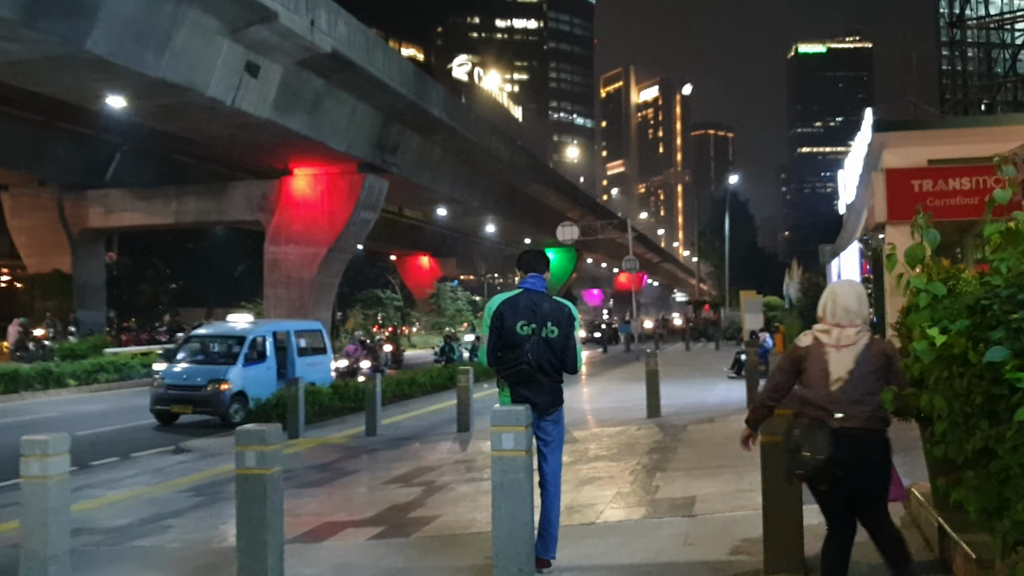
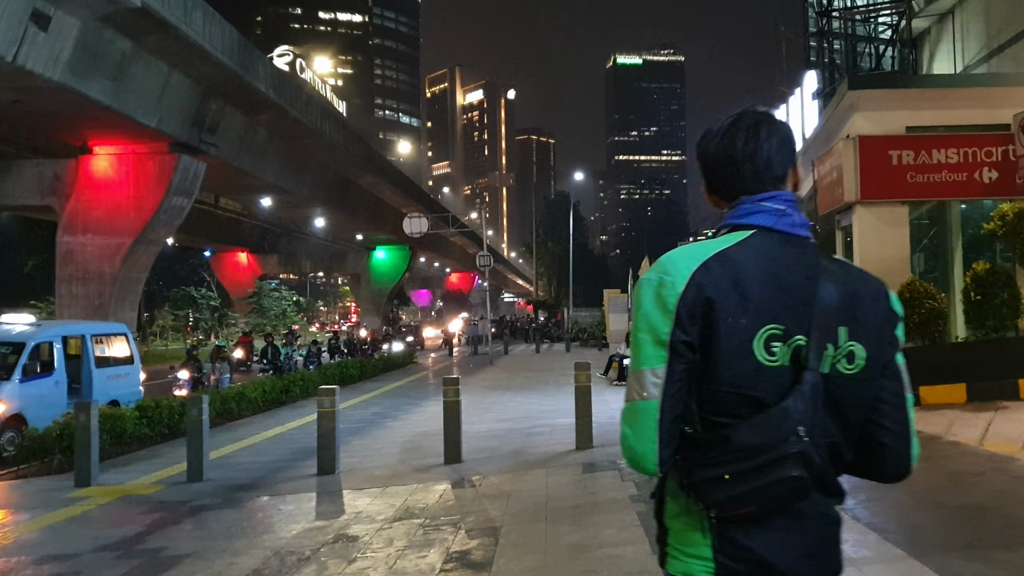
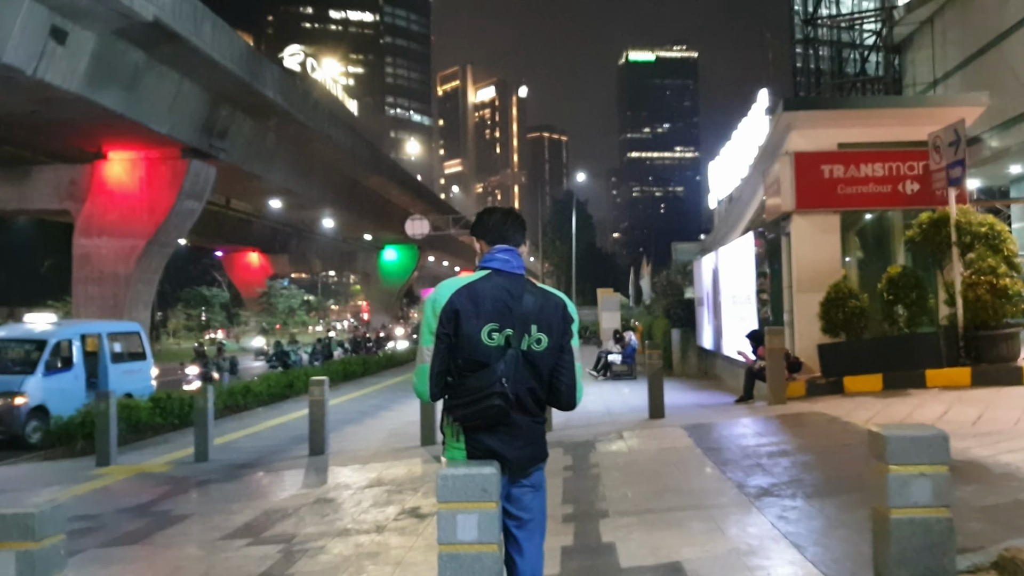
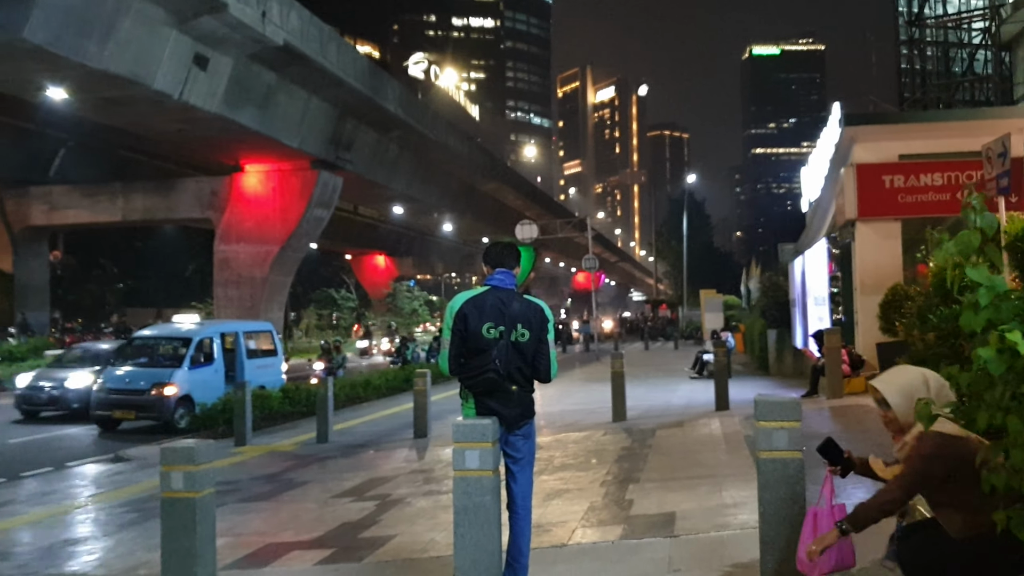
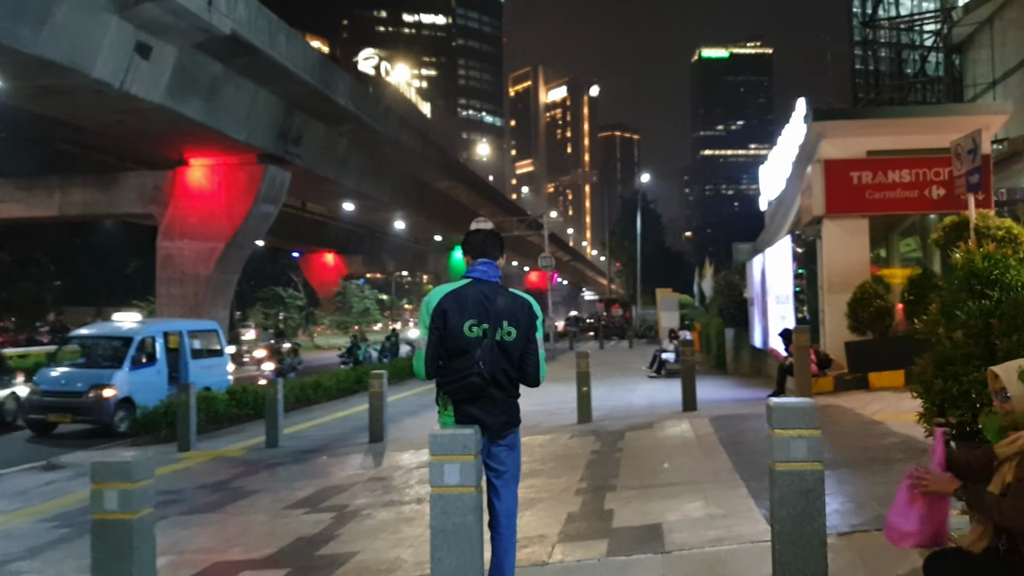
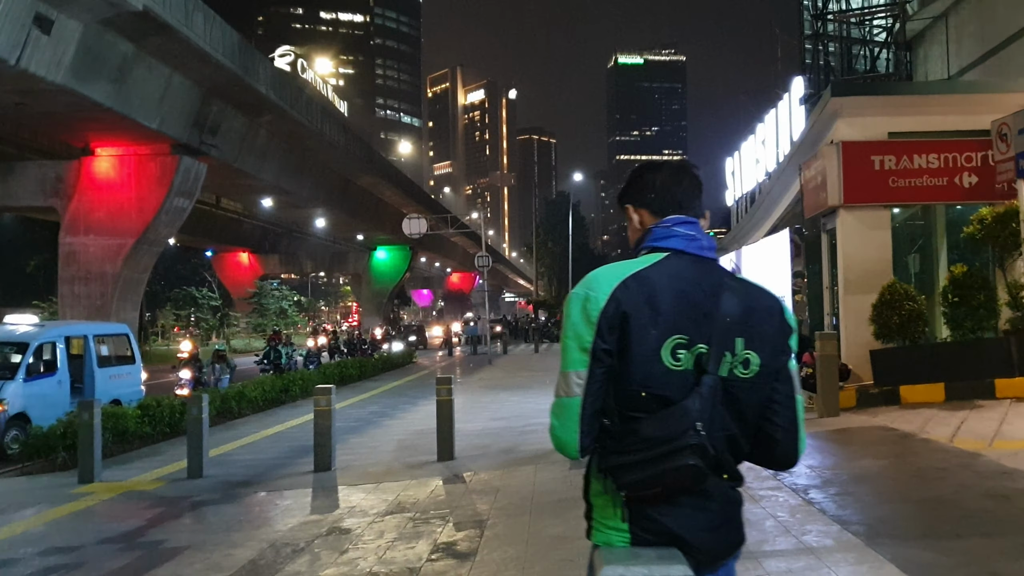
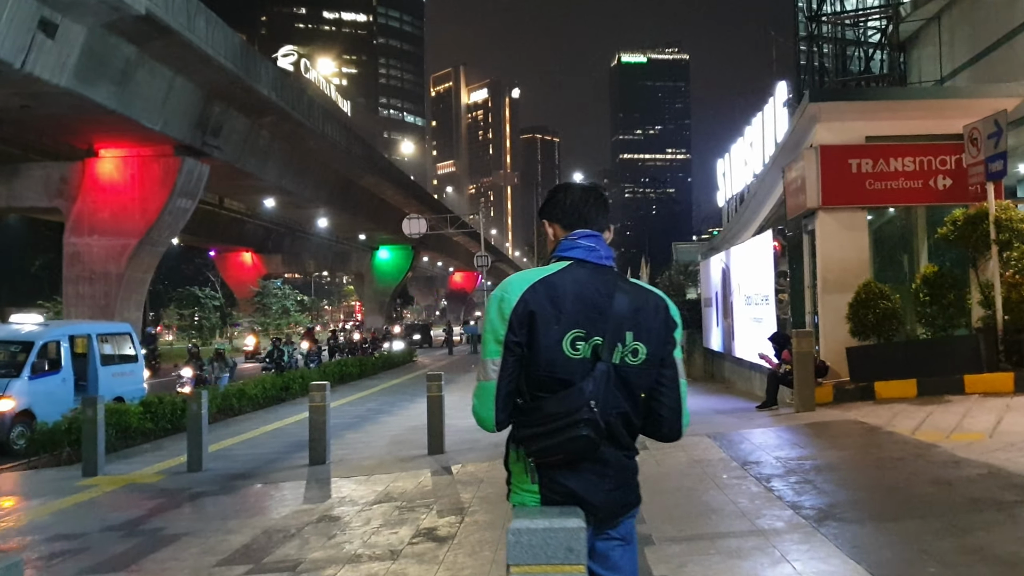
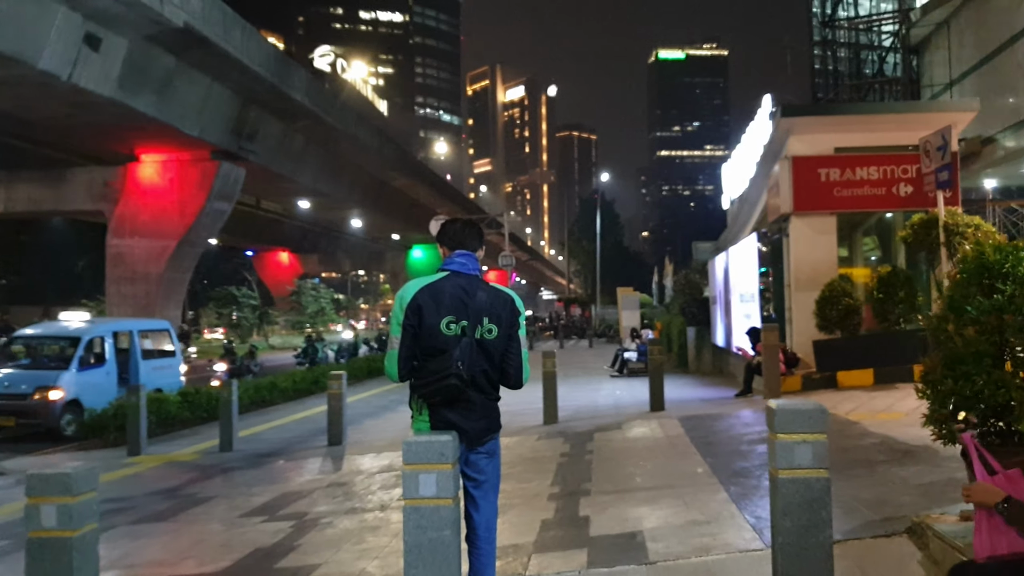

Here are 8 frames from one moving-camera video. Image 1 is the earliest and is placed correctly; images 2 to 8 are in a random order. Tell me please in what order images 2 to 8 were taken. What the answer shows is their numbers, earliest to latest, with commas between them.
4, 5, 8, 3, 7, 6, 2
